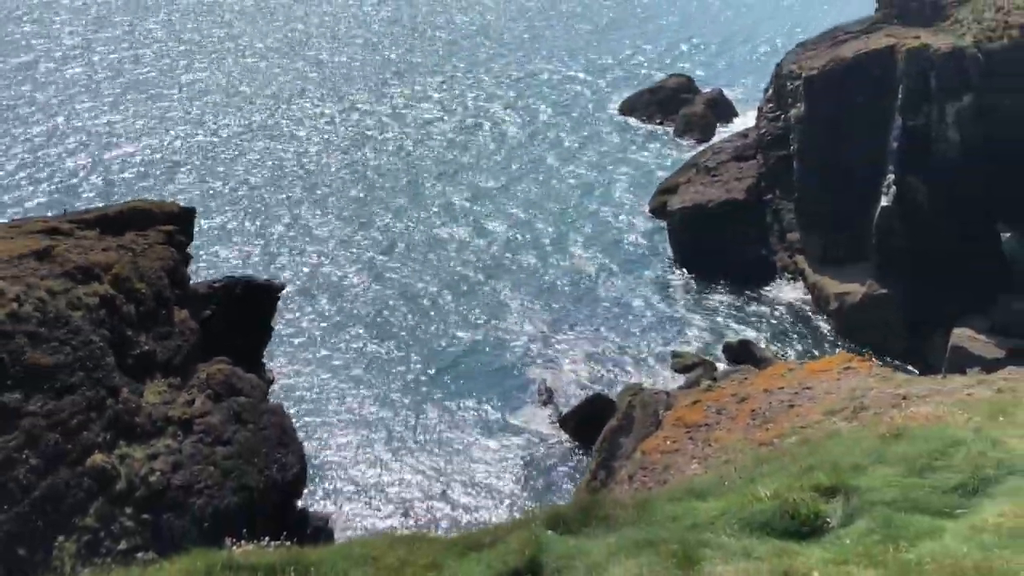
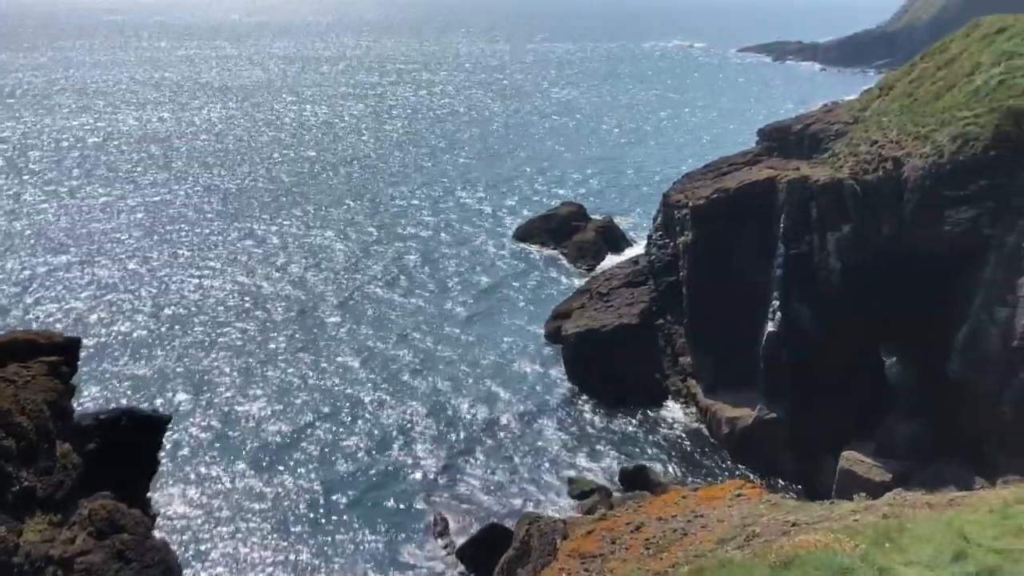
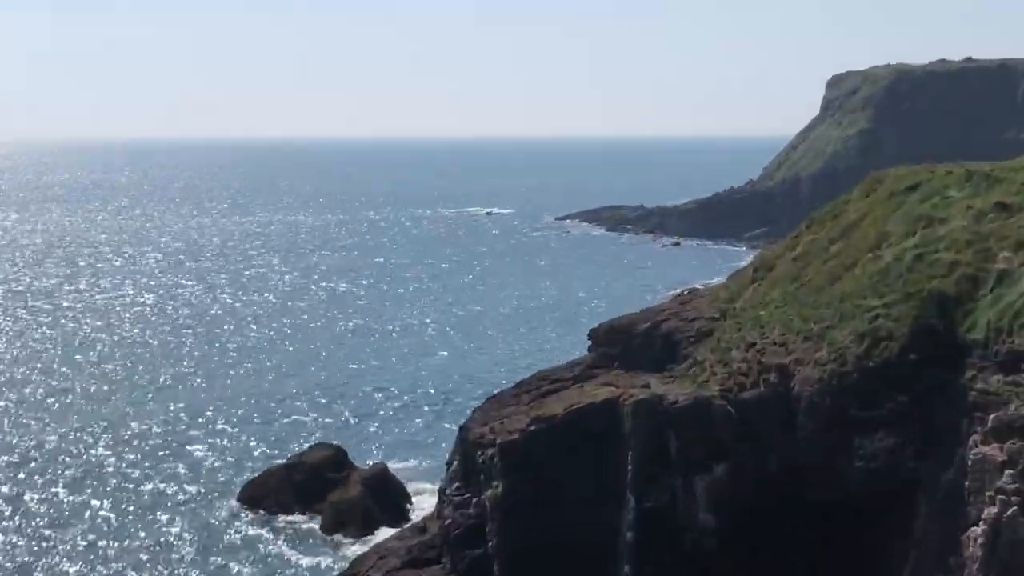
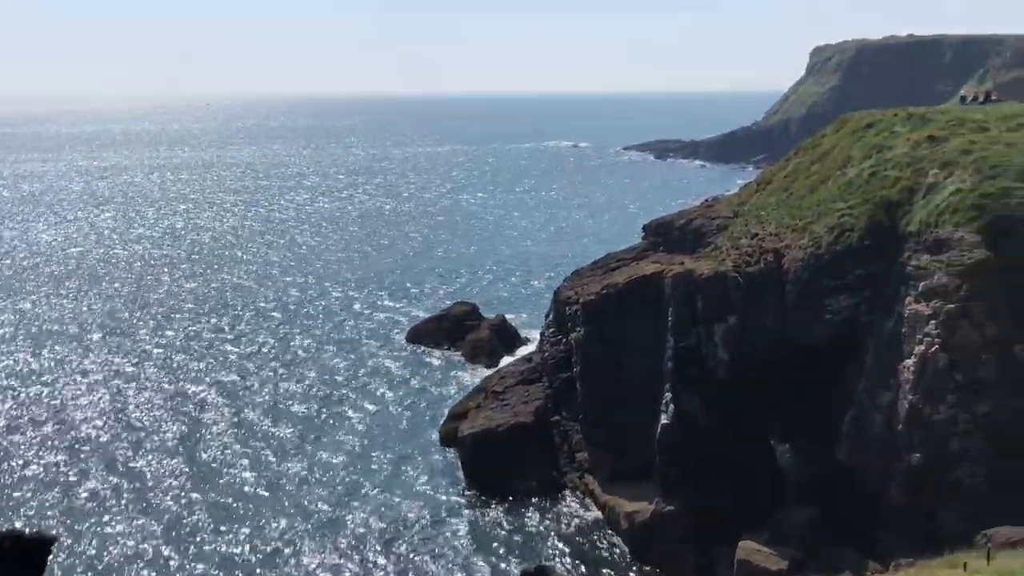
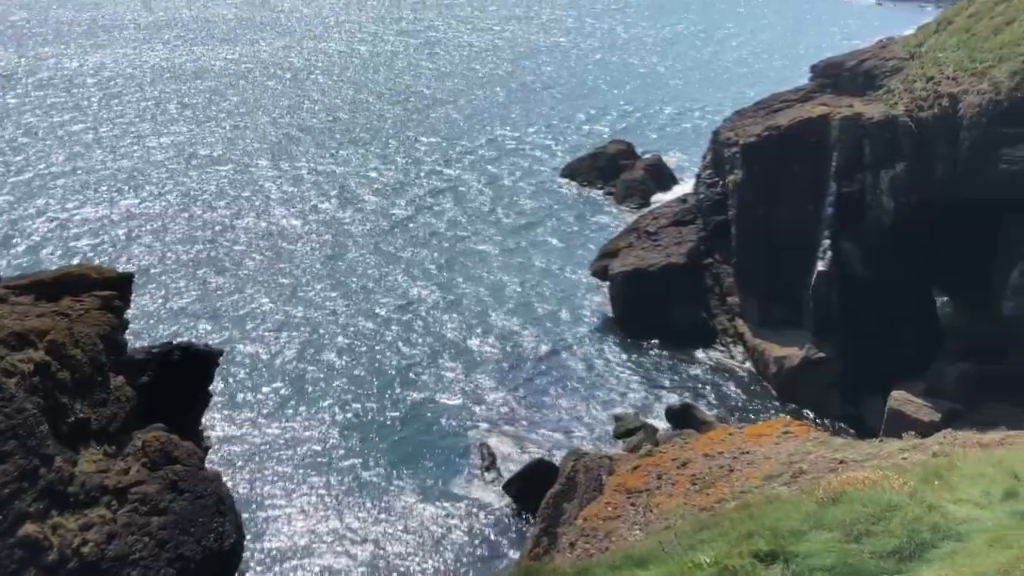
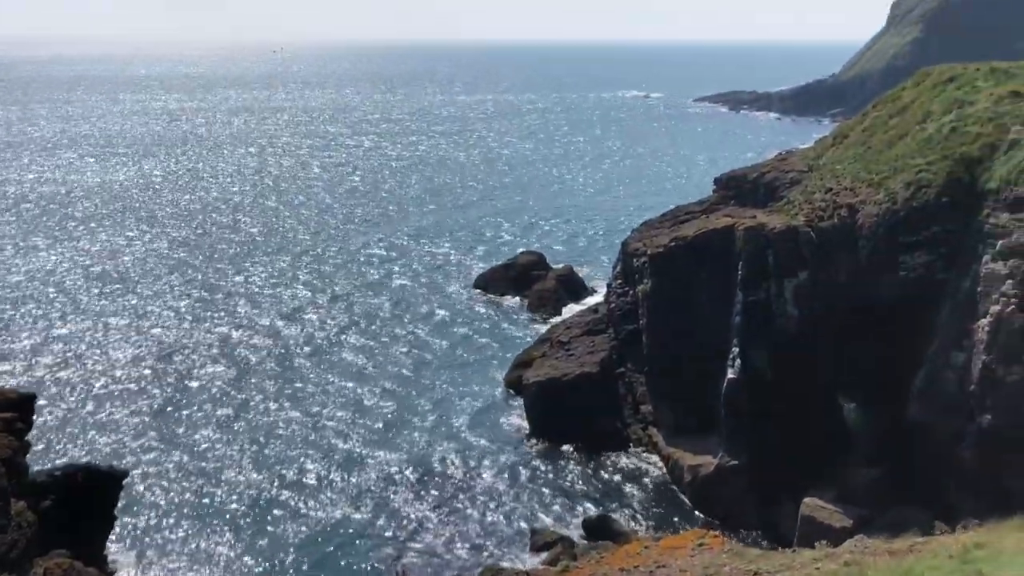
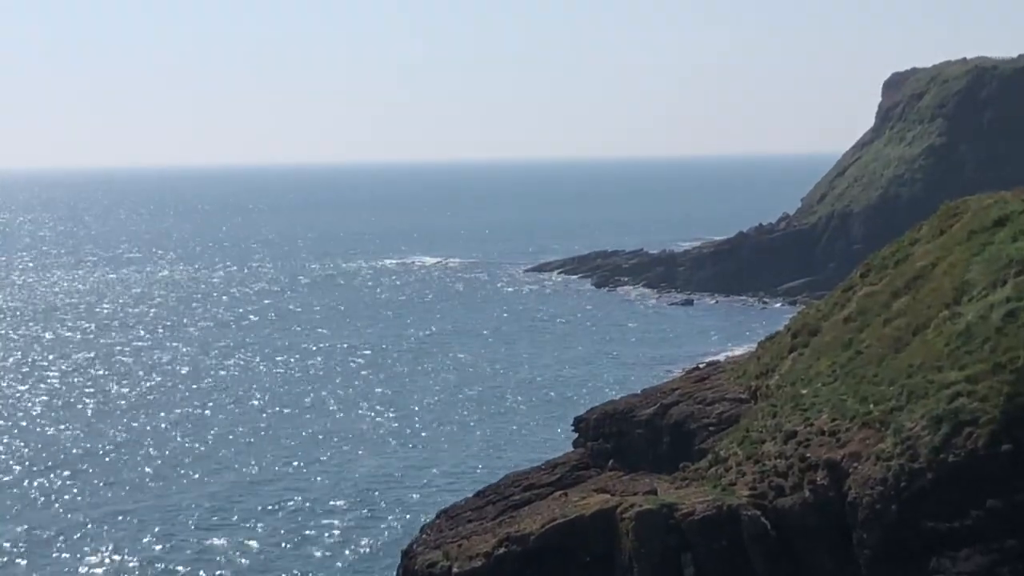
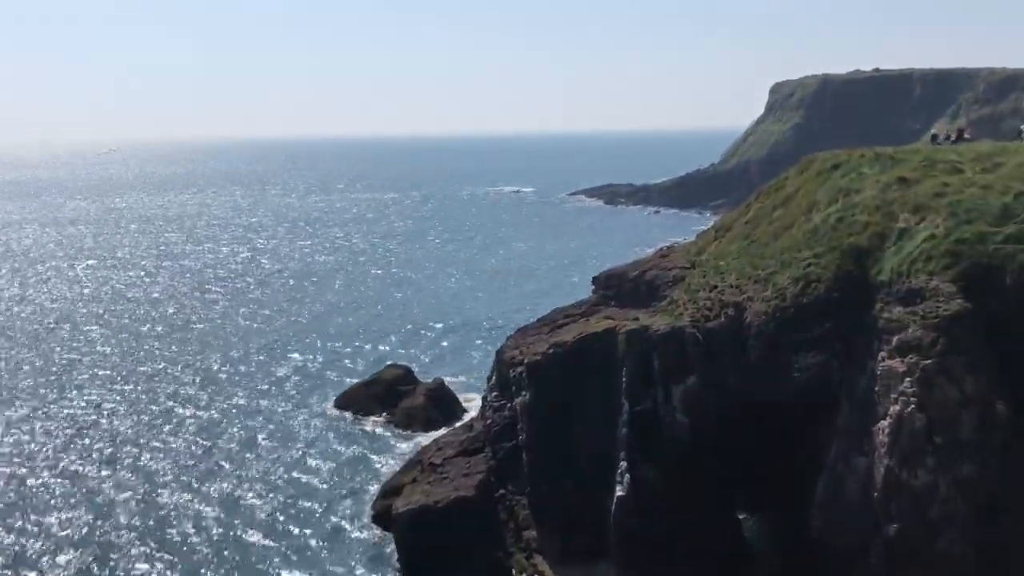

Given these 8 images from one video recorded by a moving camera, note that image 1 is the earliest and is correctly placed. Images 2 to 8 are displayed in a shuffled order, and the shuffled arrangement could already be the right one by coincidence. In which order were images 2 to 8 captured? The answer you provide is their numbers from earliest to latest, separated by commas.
5, 2, 6, 4, 8, 3, 7
